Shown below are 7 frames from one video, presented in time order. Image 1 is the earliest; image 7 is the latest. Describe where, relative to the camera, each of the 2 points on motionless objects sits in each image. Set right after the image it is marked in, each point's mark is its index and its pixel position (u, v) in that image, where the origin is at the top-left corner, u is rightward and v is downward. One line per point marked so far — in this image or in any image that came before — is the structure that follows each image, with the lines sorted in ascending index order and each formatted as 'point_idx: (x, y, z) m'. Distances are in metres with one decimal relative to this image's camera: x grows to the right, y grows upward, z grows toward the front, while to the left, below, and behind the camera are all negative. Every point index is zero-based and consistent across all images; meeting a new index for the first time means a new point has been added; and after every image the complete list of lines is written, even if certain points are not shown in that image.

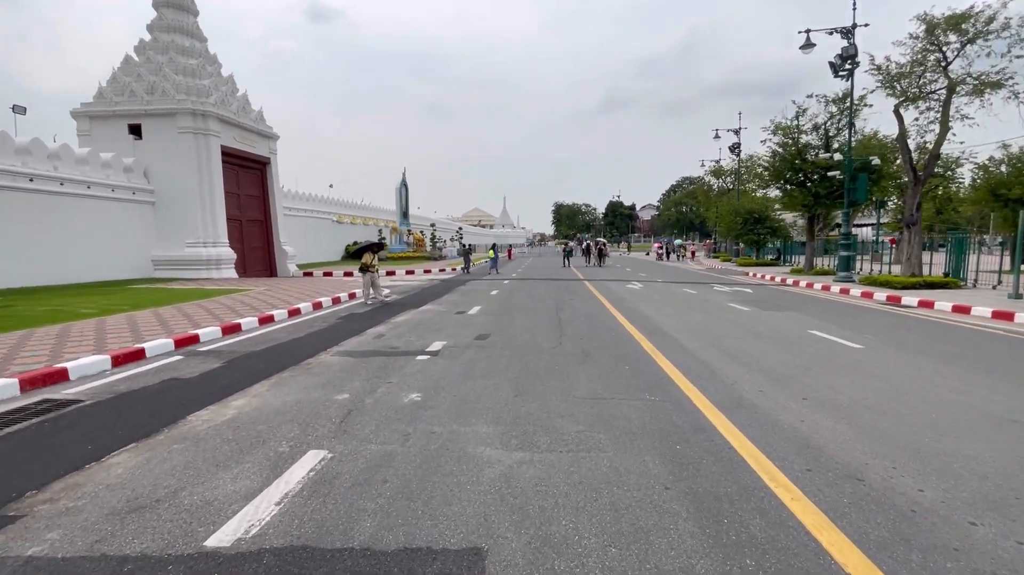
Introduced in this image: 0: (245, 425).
0: (-2.9, -1.5, +5.1) m
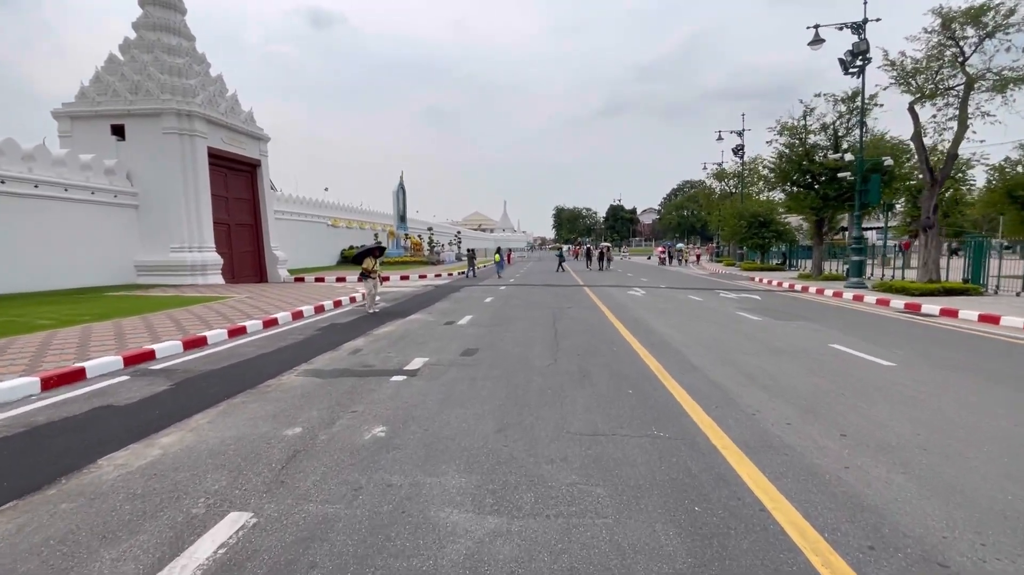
0: (-3.1, -1.6, +4.2) m
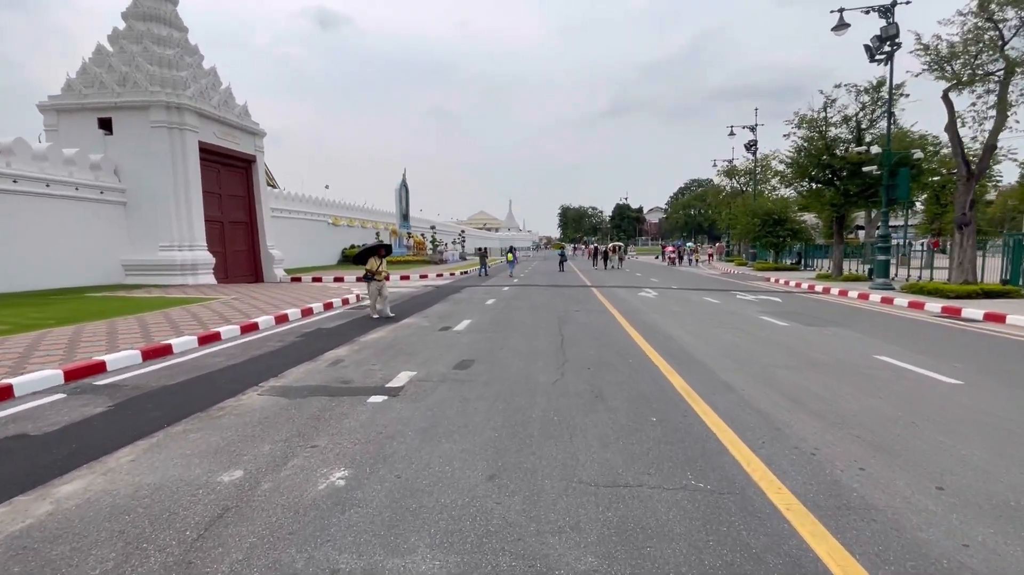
0: (-3.1, -1.7, +3.1) m
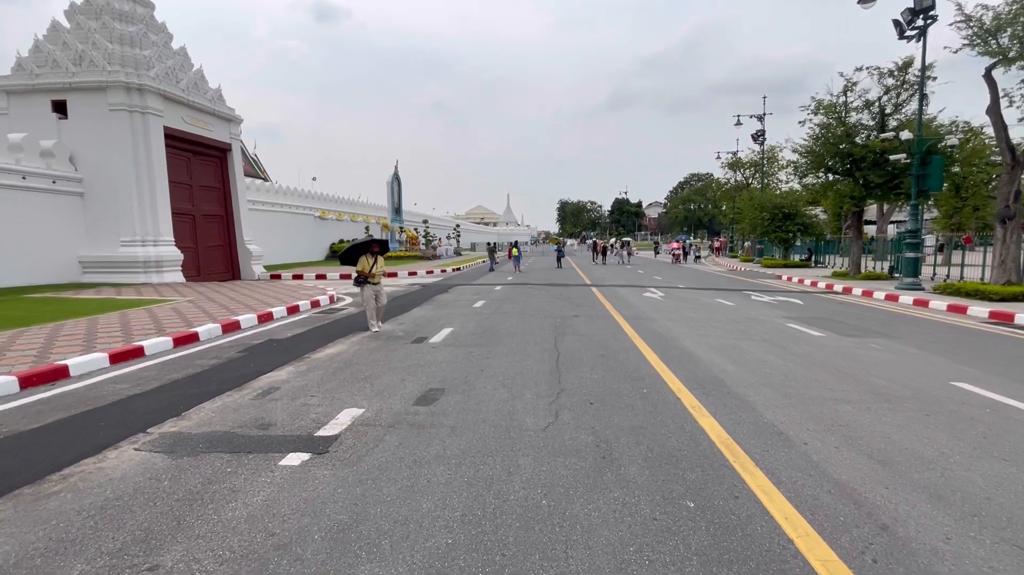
0: (-3.3, -1.8, +1.4) m
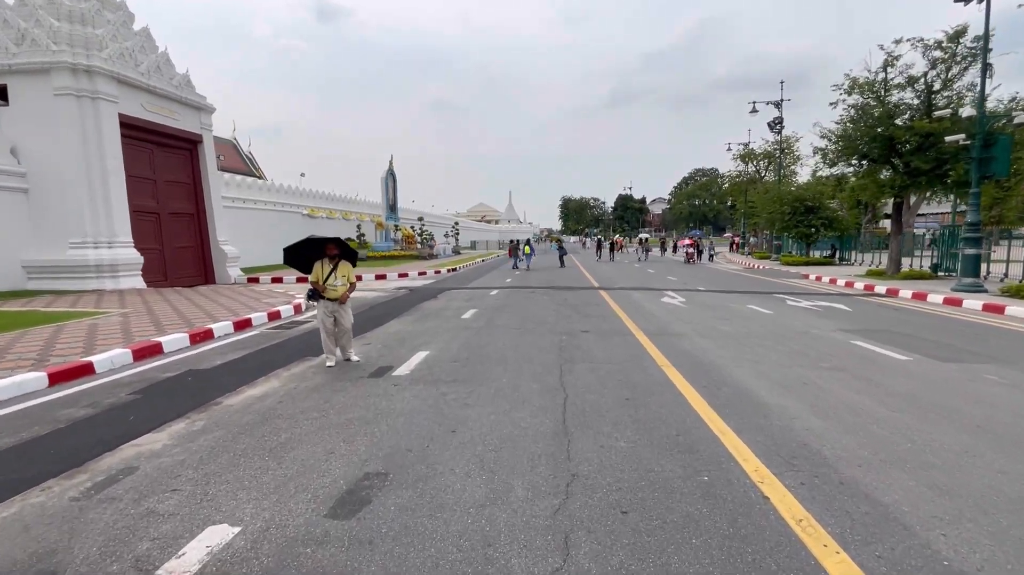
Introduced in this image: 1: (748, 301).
0: (-3.5, -2.1, -0.8) m
1: (+7.2, -0.4, +14.5) m
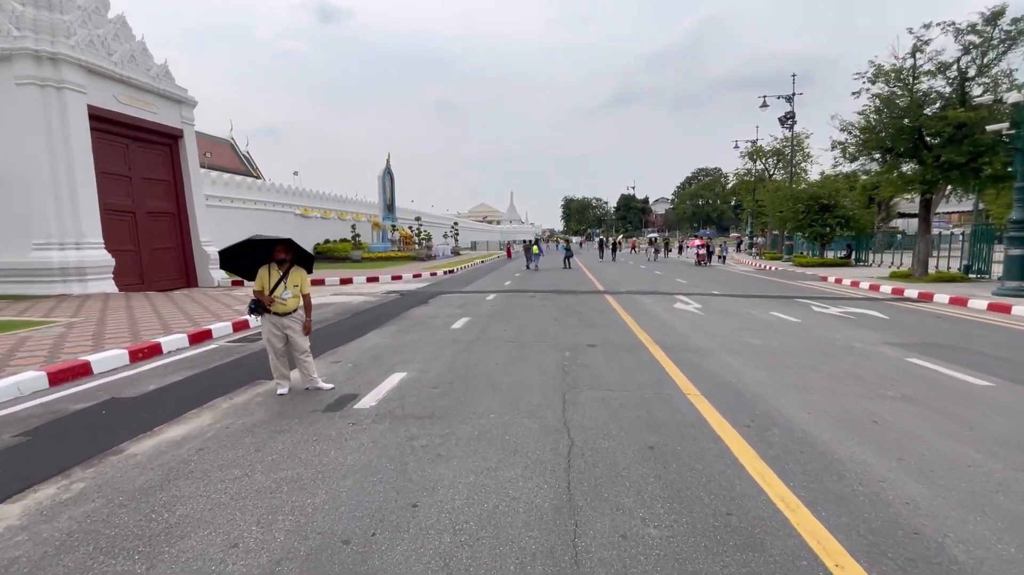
0: (-3.6, -2.2, -2.2) m
1: (+7.1, -0.5, +13.2) m
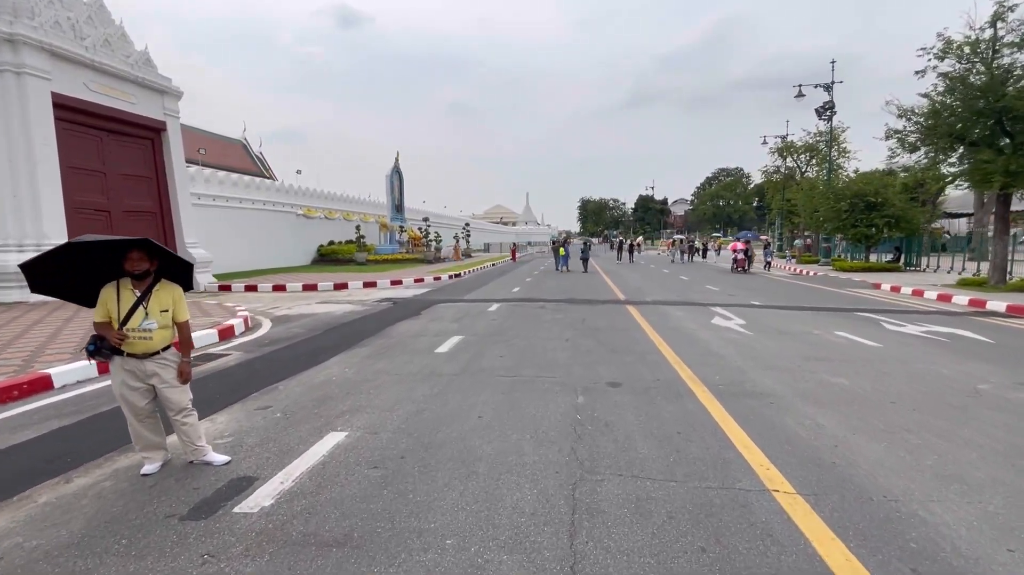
0: (-4.1, -2.4, -4.2) m
1: (+7.2, -0.8, +10.8) m
